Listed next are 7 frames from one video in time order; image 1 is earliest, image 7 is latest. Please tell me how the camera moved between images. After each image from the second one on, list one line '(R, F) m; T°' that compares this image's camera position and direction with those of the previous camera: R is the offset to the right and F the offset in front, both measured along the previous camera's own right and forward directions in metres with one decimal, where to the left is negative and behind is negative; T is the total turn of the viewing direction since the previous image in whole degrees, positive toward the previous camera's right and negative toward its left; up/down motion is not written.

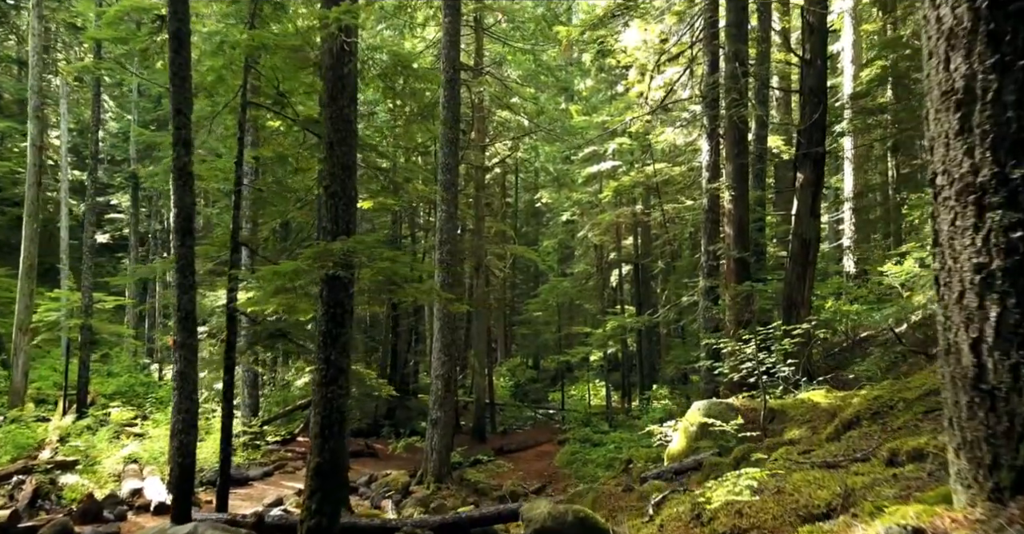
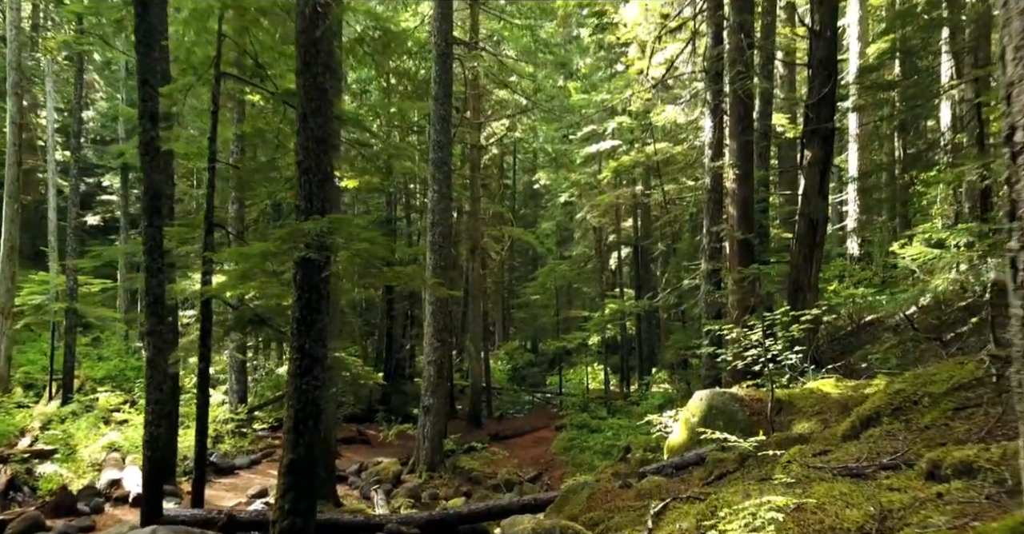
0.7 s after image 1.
(+0.1, +0.6) m; 0°
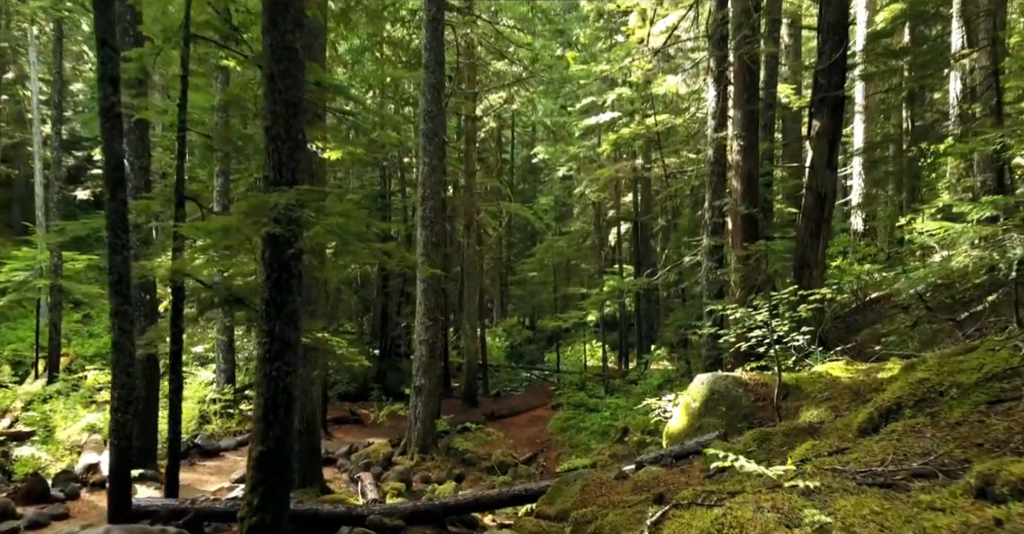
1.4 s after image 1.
(+0.1, +0.6) m; 0°
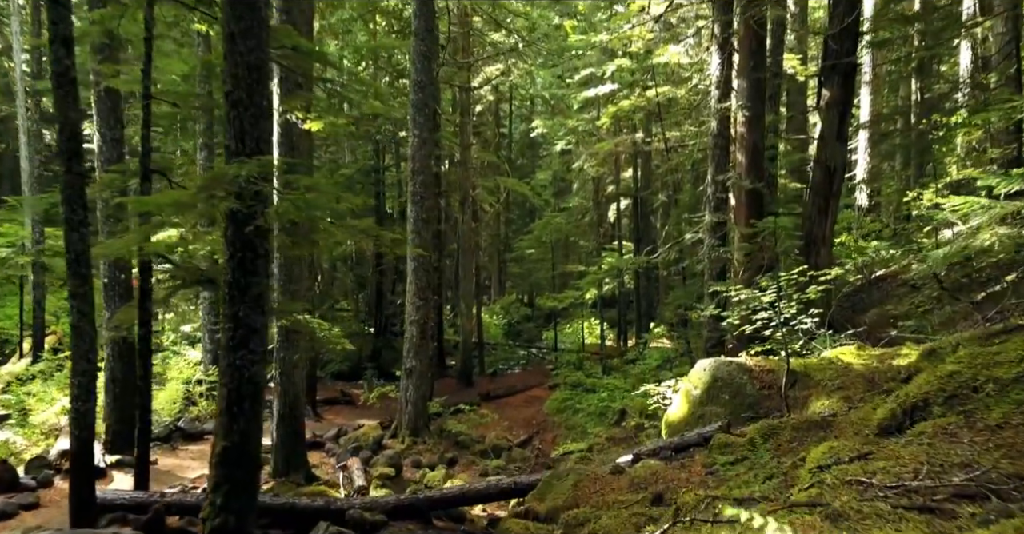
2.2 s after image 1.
(+0.1, +0.6) m; 0°
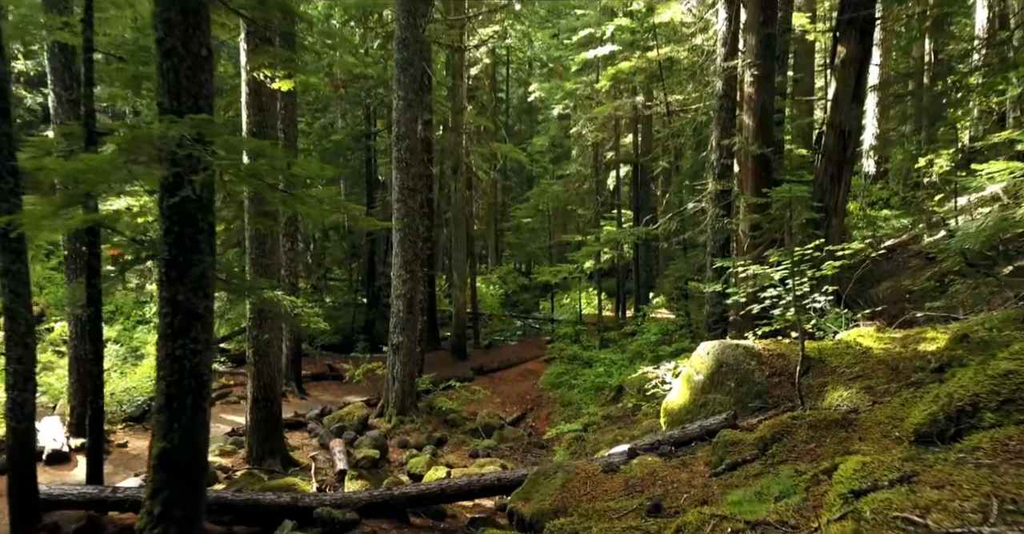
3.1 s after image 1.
(+0.1, +0.8) m; 0°
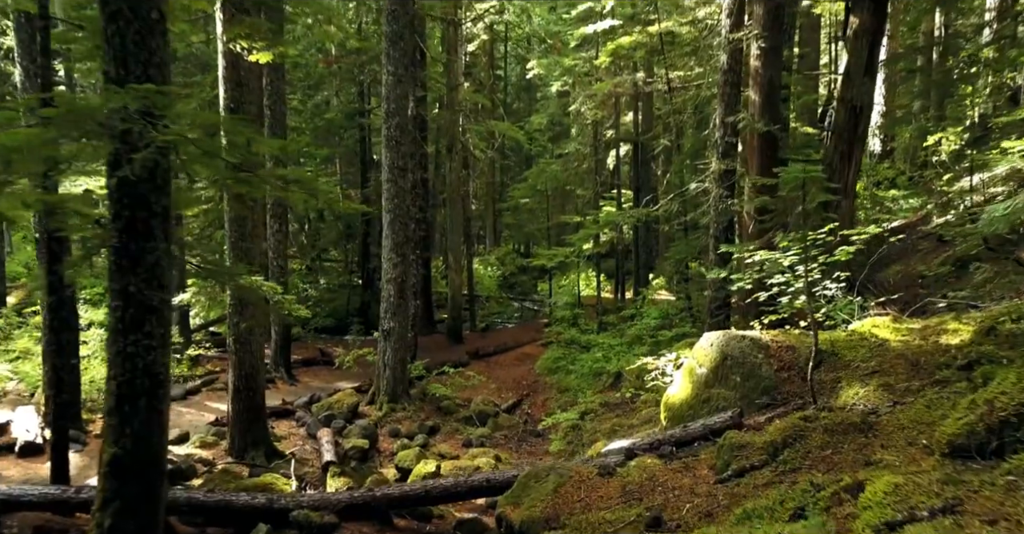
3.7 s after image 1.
(+0.1, +0.6) m; 0°
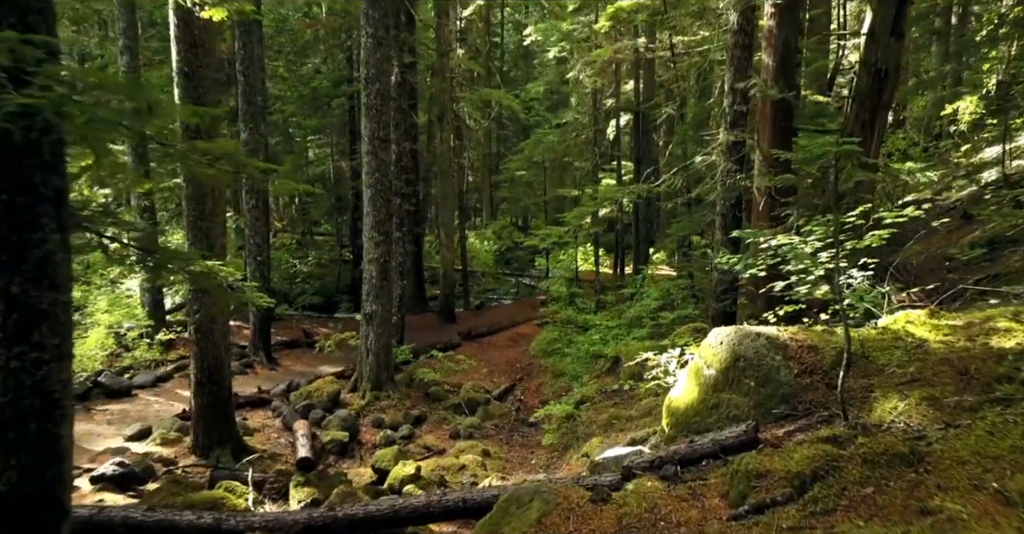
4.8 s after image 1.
(+0.1, +1.0) m; 0°
